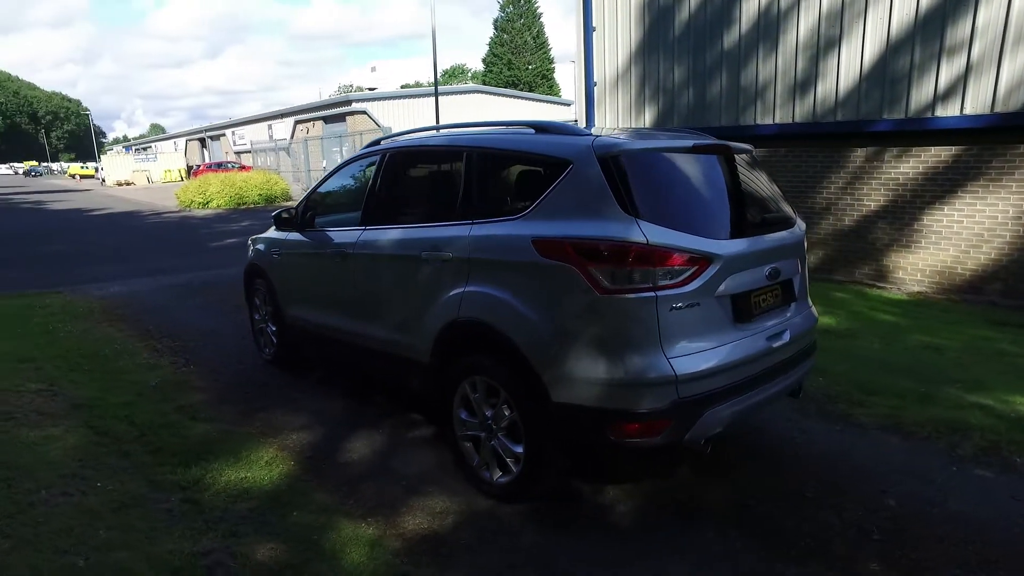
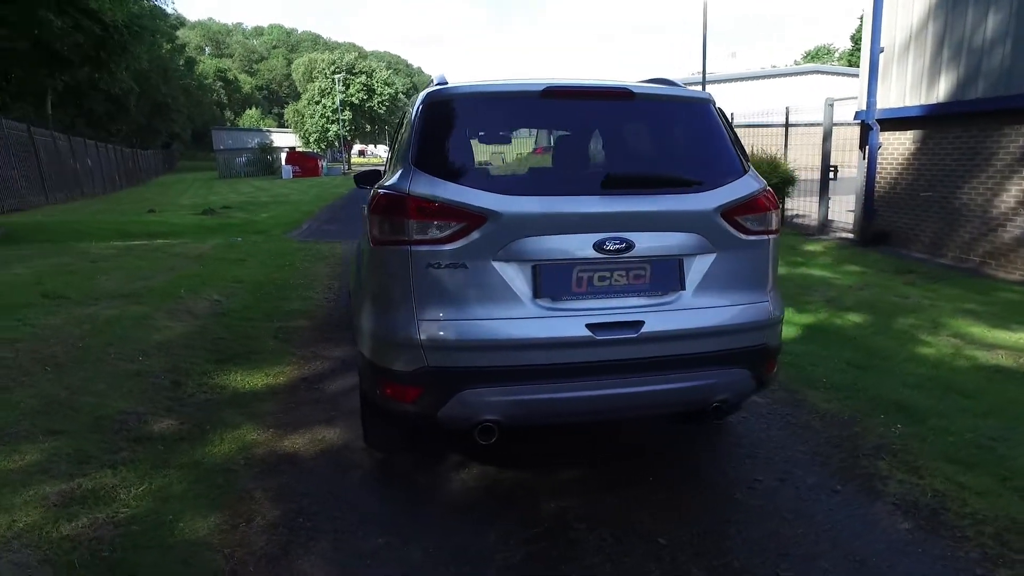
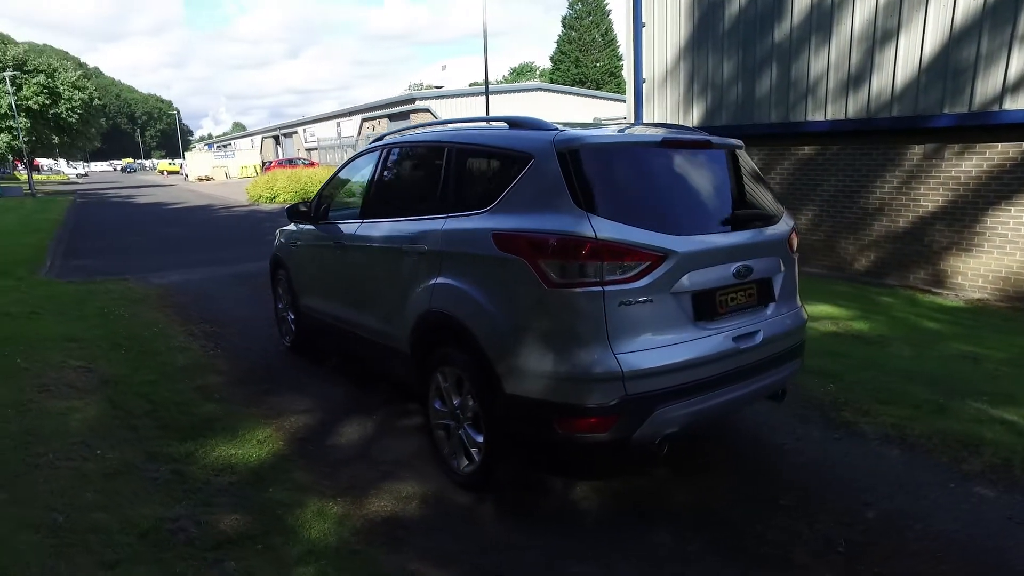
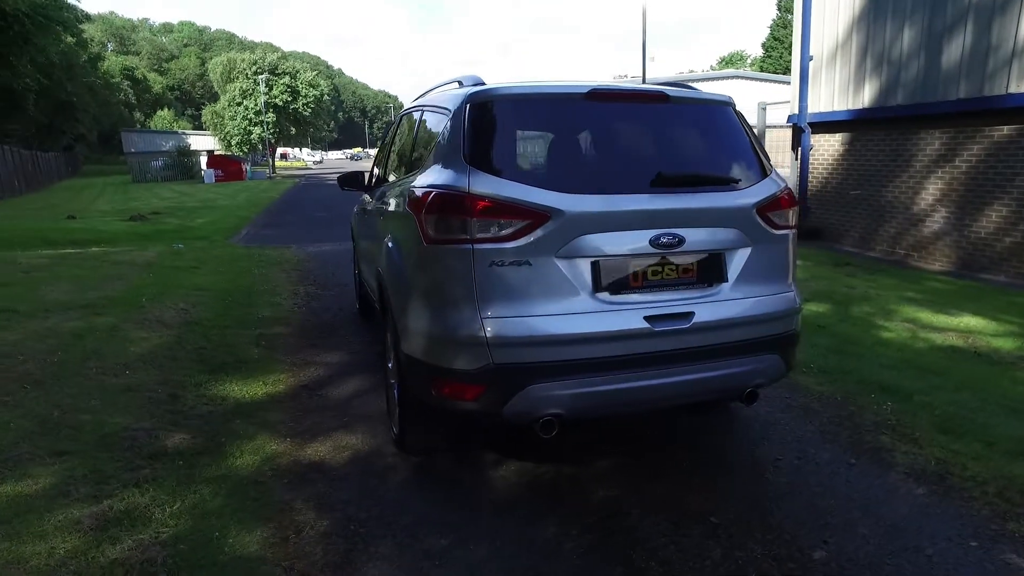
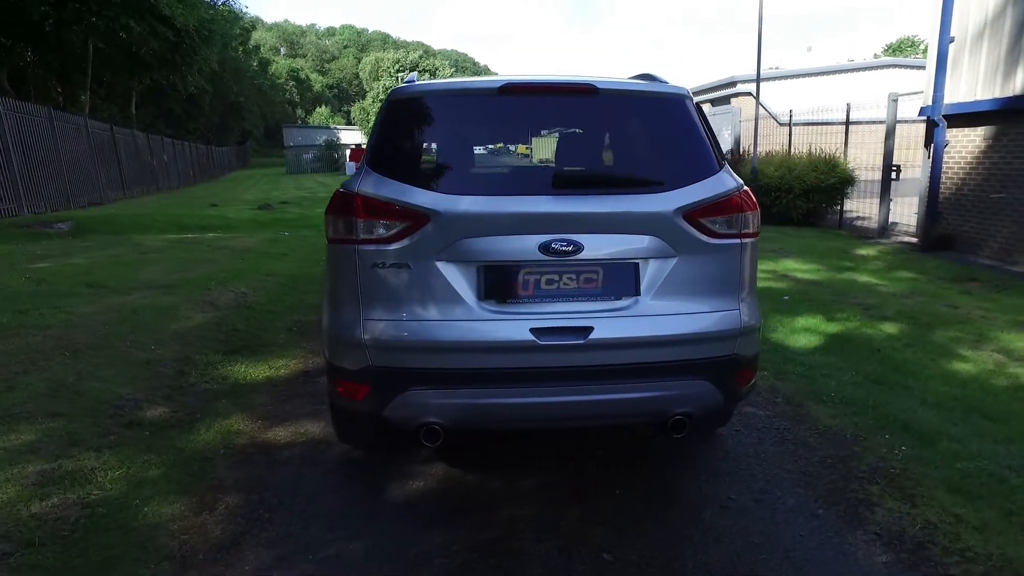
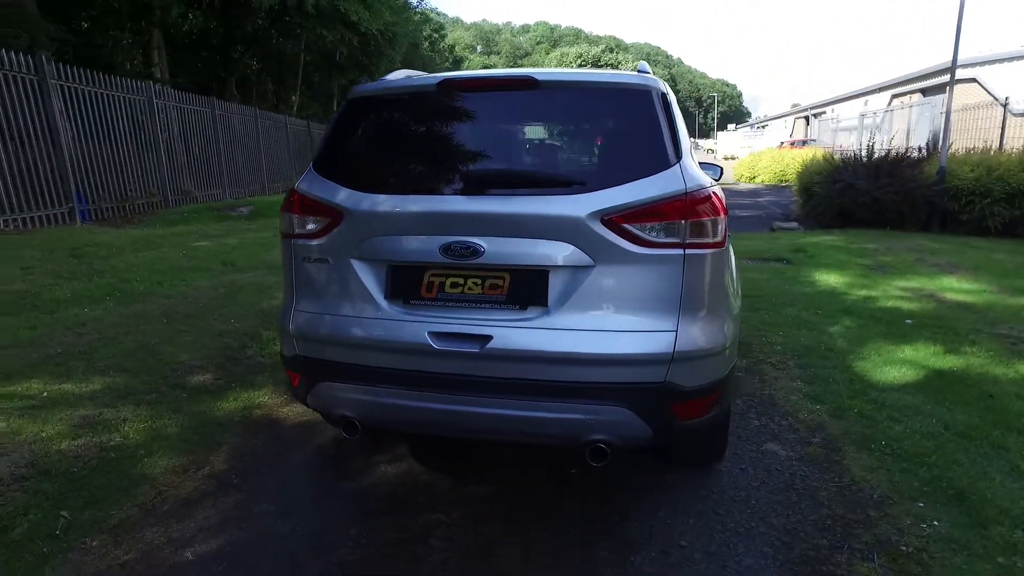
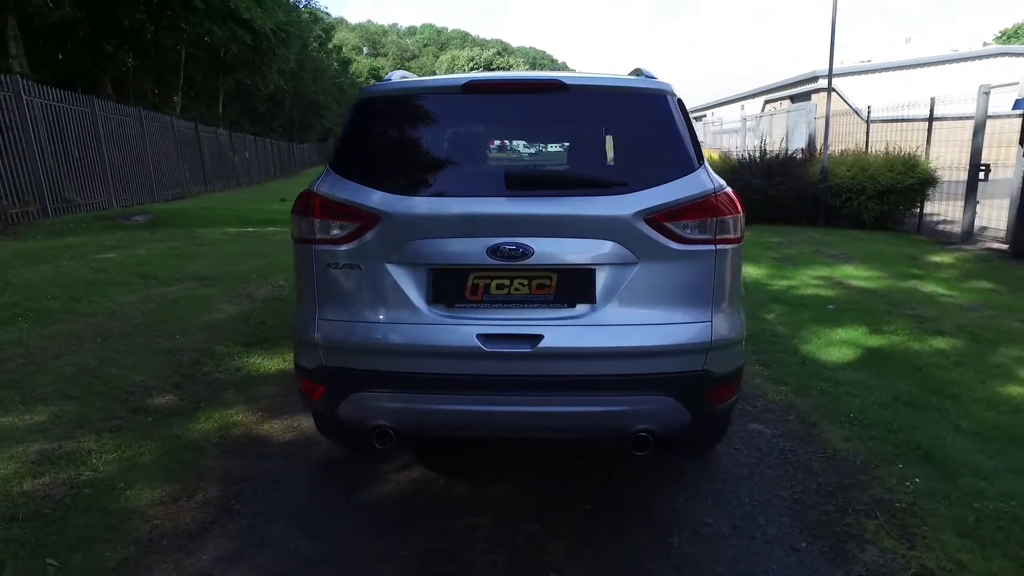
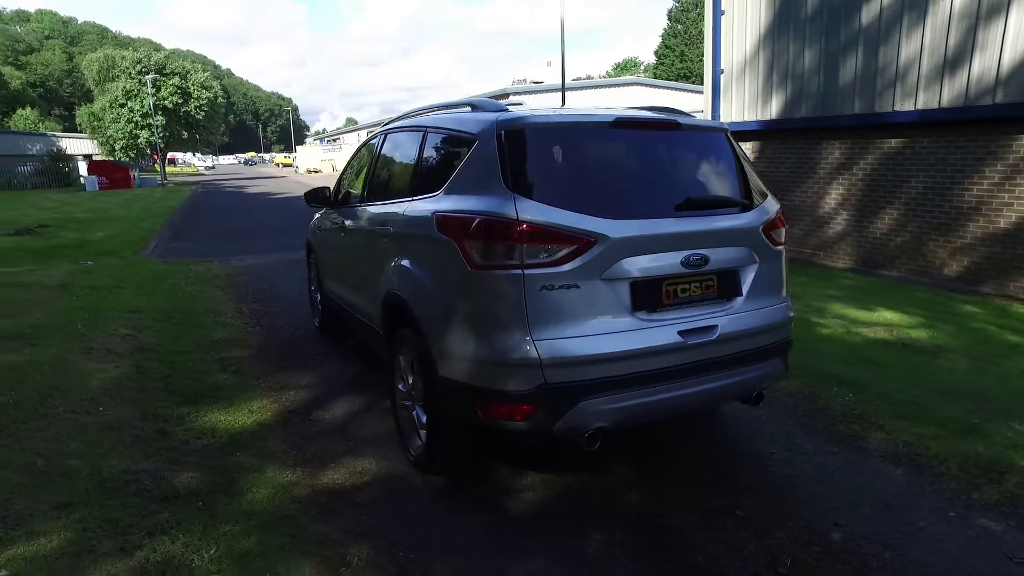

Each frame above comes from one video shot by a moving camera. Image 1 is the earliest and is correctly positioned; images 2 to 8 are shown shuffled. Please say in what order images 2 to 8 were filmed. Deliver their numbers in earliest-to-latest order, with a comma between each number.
3, 8, 4, 2, 5, 7, 6
